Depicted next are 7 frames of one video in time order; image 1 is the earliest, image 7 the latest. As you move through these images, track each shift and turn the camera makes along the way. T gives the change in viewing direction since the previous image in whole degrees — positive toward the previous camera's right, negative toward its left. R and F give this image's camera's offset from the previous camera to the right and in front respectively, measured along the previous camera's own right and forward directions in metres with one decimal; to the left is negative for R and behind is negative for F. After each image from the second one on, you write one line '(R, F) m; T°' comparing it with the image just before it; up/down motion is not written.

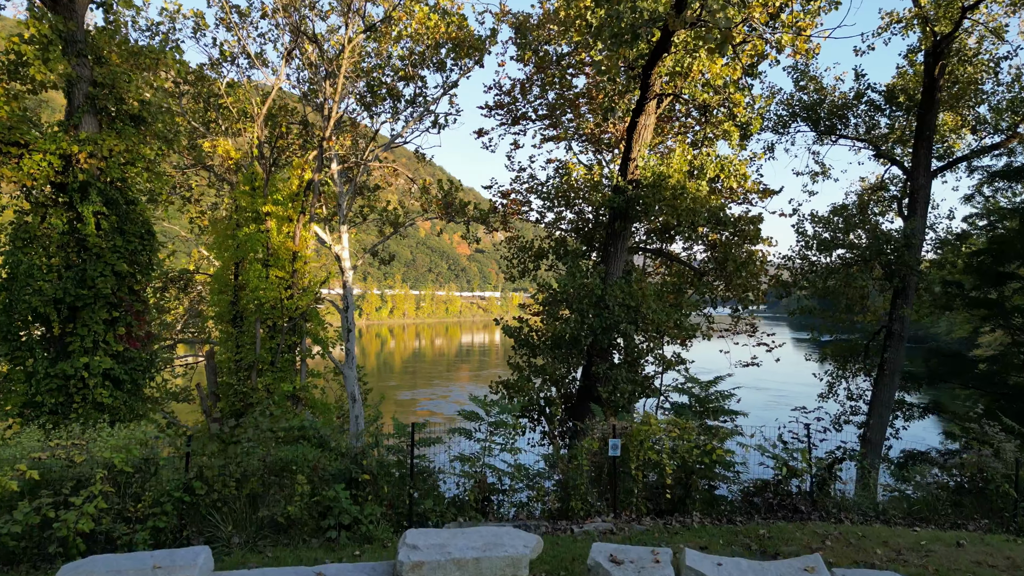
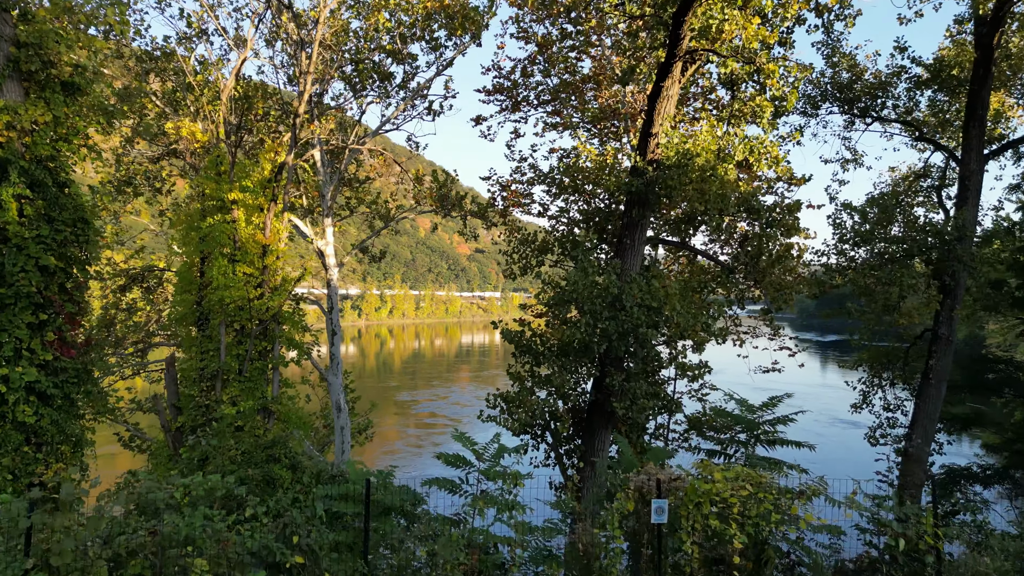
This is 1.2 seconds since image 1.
(0.0, +1.2) m; 0°
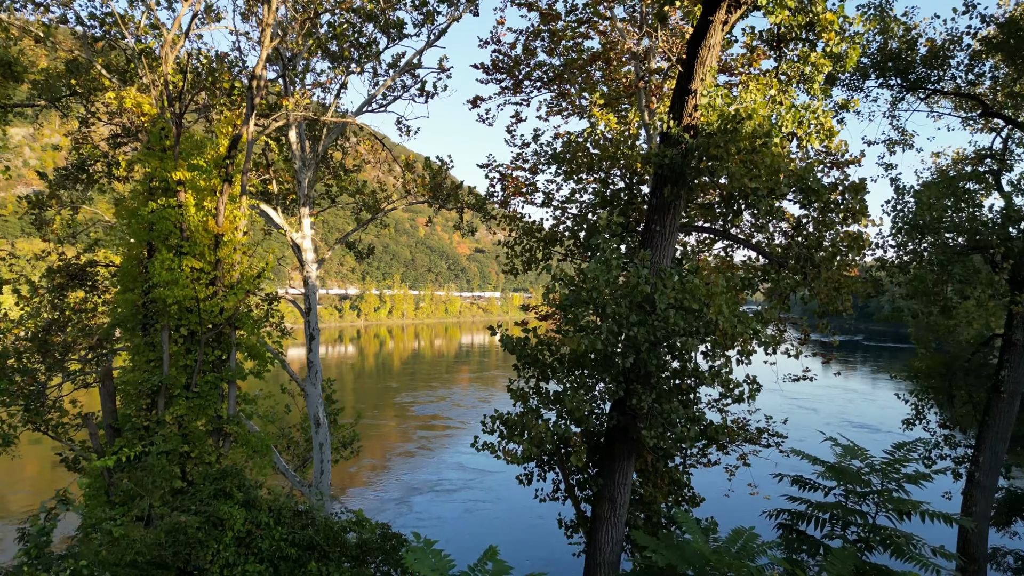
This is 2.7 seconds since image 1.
(0.0, +1.4) m; 0°
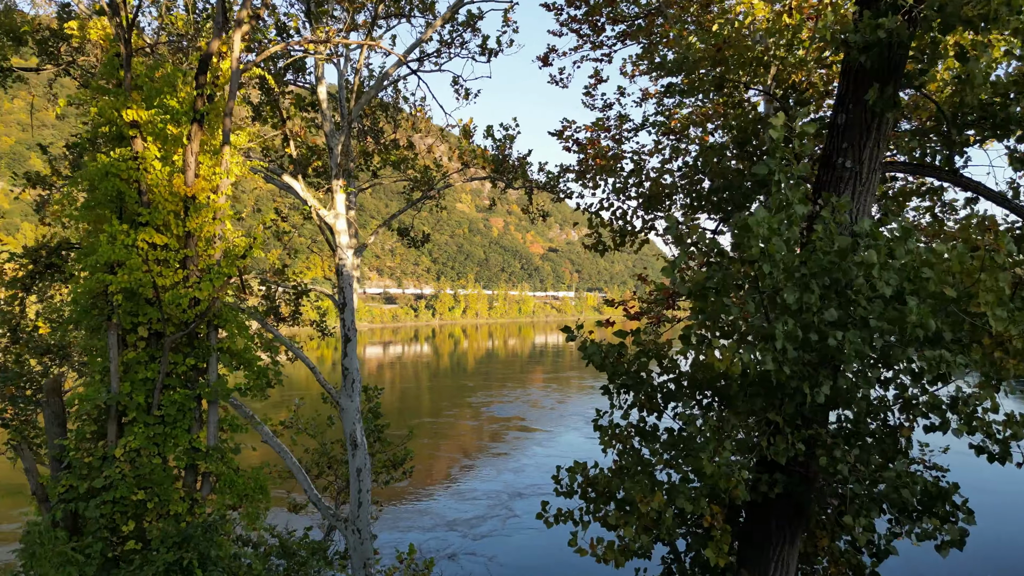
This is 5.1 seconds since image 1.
(-0.1, +2.3) m; -6°
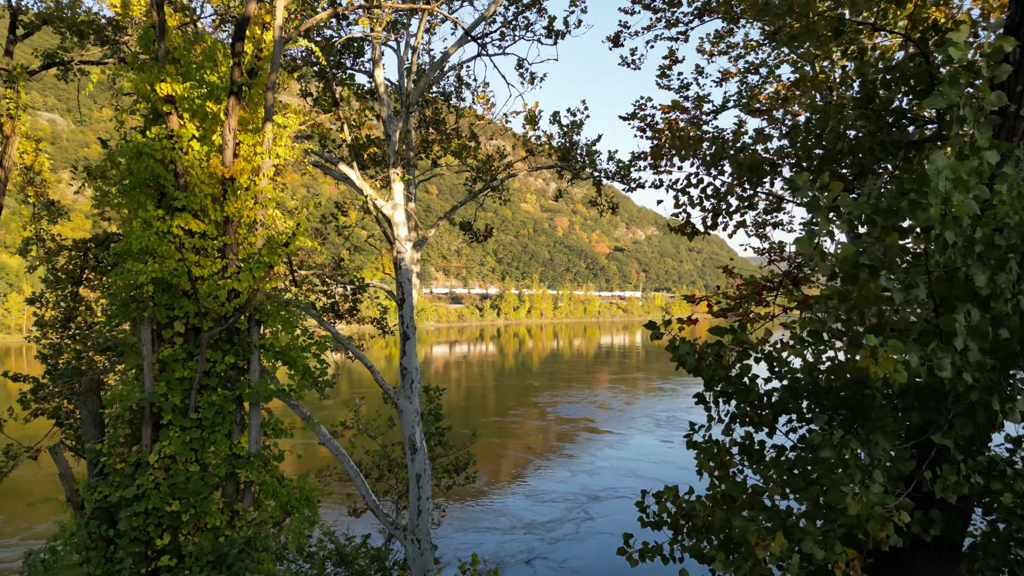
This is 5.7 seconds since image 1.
(0.0, +0.7) m; -5°
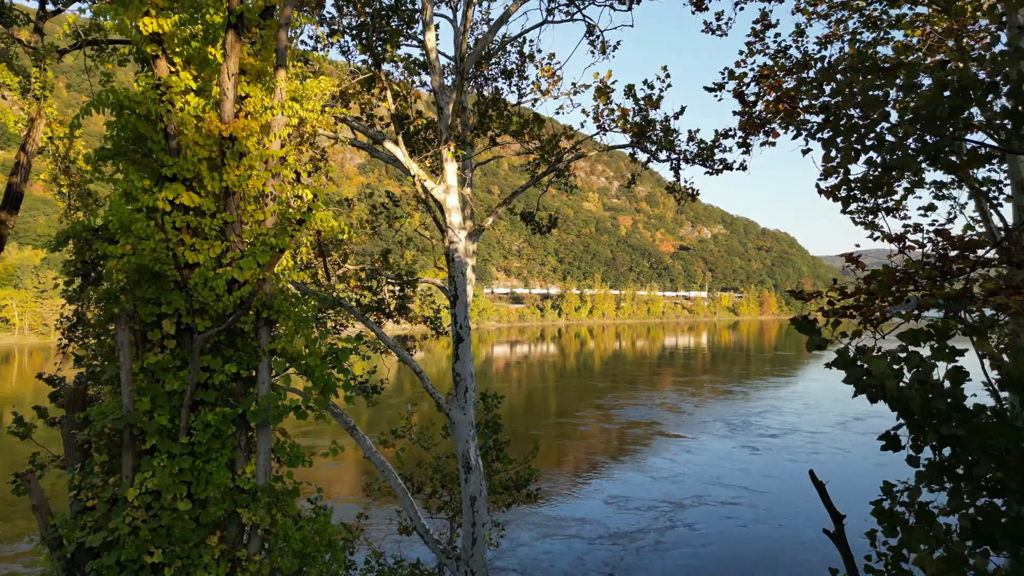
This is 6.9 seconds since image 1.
(-0.1, +1.2) m; -5°
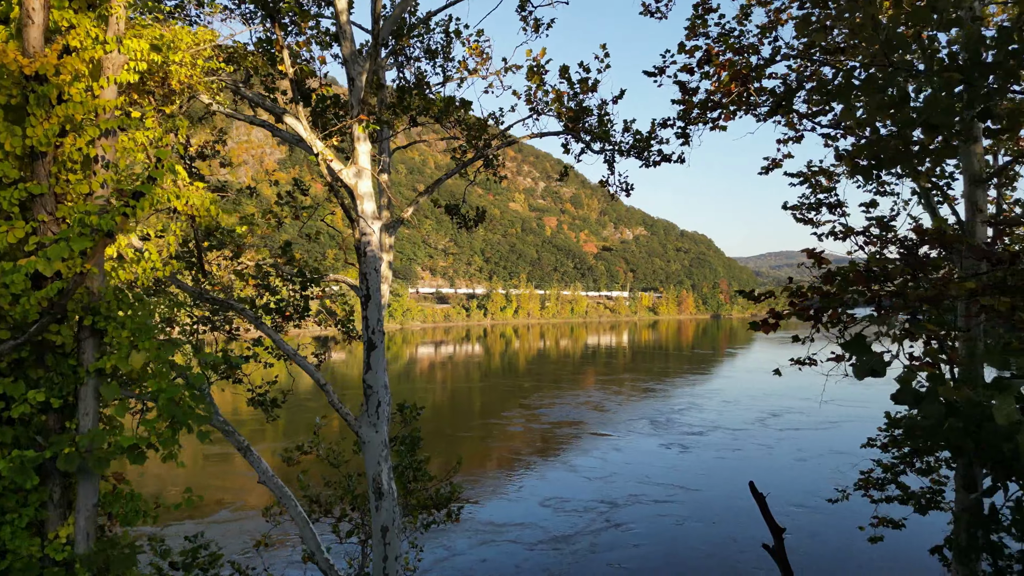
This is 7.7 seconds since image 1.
(0.0, +0.9) m; +6°
